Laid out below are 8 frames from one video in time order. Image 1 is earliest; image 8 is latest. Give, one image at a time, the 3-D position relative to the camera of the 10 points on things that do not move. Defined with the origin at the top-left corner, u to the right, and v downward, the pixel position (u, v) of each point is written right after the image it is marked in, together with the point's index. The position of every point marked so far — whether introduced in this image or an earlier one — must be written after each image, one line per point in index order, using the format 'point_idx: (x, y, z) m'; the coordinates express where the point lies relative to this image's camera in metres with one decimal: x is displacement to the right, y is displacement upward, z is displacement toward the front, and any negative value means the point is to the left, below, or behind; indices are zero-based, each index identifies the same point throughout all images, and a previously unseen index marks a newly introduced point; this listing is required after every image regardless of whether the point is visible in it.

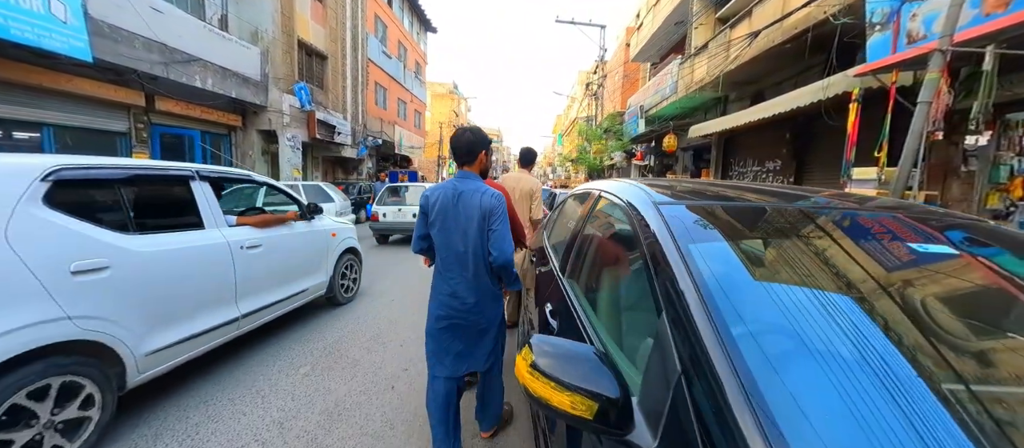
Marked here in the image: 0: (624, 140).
0: (+5.1, +3.7, +16.8) m
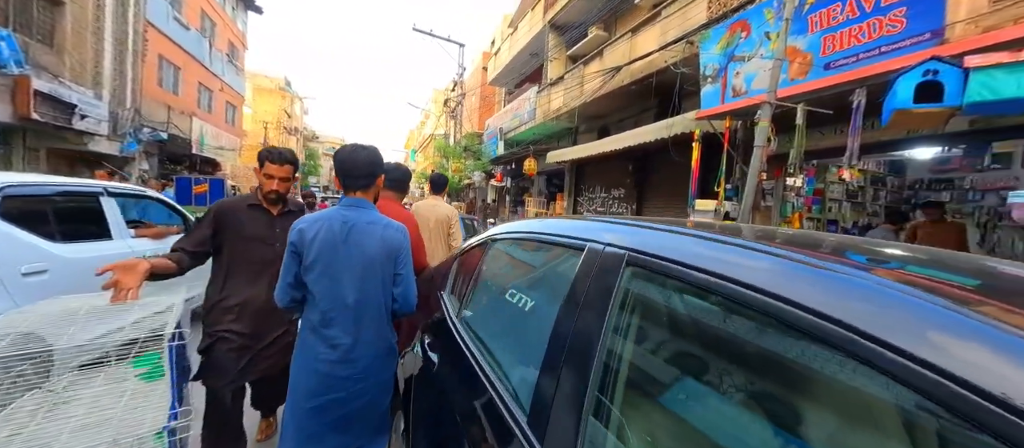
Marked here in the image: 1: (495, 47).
0: (-1.3, +2.8, +16.8) m
1: (-0.9, +9.1, +19.3) m
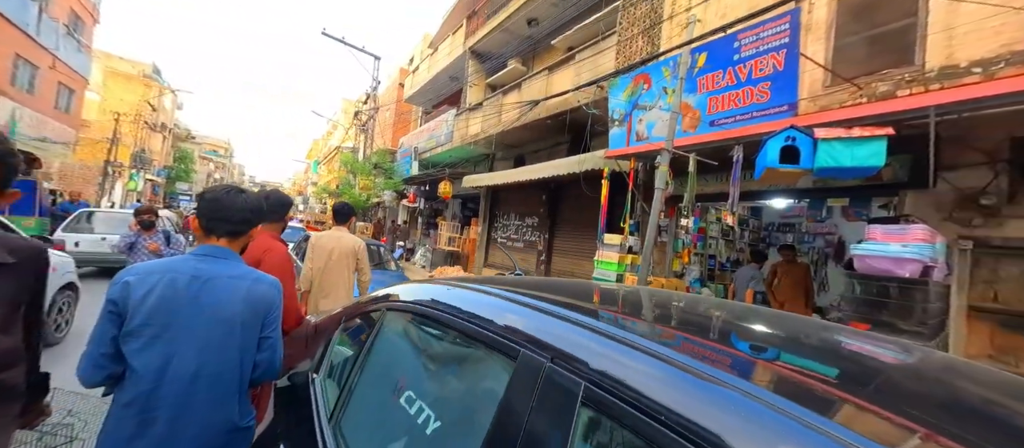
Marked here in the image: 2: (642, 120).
0: (-5.0, +1.9, +15.9) m
1: (-5.0, +8.0, +18.8) m
2: (+2.1, +1.7, +5.9) m
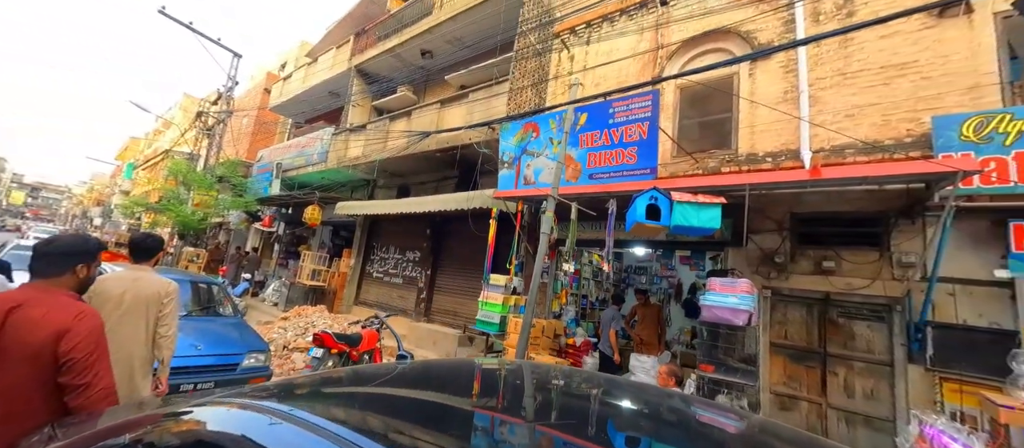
0: (-9.6, +0.9, +13.4) m
1: (-10.3, +6.8, +16.7) m
2: (+0.3, +1.0, +6.2) m
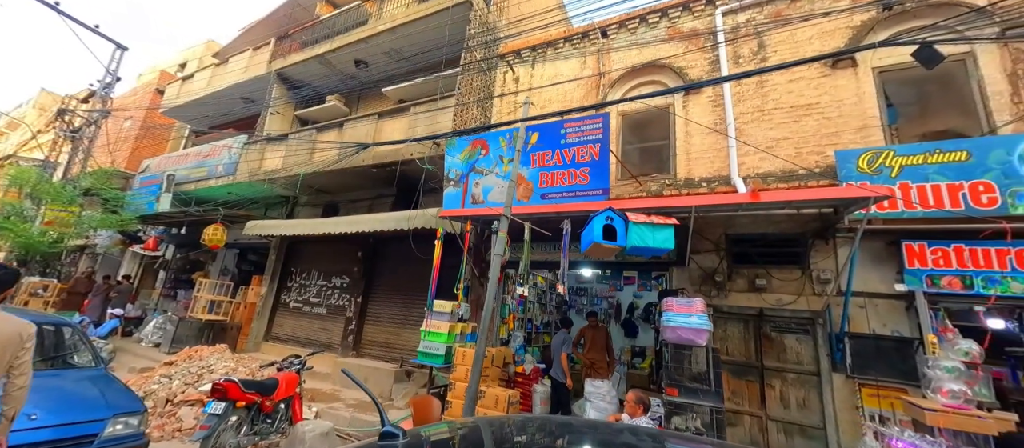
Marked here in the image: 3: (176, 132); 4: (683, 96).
0: (-11.6, +0.2, +11.1) m
1: (-13.0, +6.0, +14.6) m
2: (-0.5, +0.6, +5.9) m
3: (-13.8, +3.8, +15.2) m
4: (+2.9, +2.1, +6.2) m
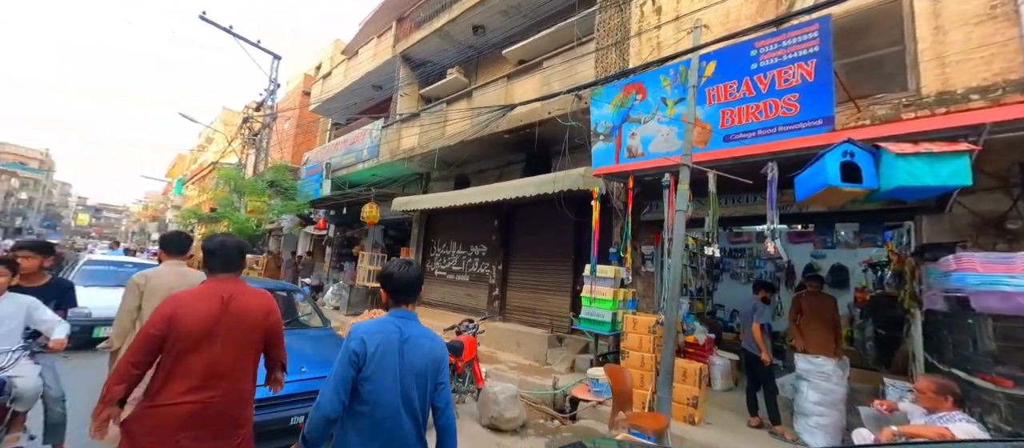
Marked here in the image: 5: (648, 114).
0: (-7.6, +0.8, +13.1) m
1: (-8.4, +6.7, +16.4) m
2: (+1.8, +1.3, +5.2) m
3: (-8.9, +4.6, +17.3) m
4: (+5.0, +3.0, +4.5) m
5: (+1.9, +1.5, +5.2) m
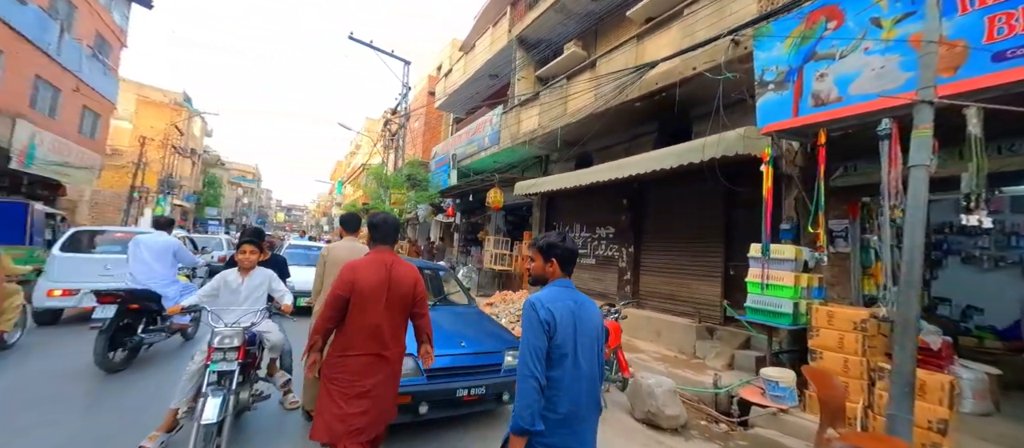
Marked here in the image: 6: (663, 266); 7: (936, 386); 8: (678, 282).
0: (-3.1, +1.3, +14.4) m
1: (-3.2, +7.3, +17.5) m
2: (+3.4, +1.6, +4.0) m
3: (-3.2, +5.2, +18.6) m
4: (+6.3, +3.4, +2.3) m
5: (+3.6, +1.9, +3.9) m
6: (+3.1, -0.8, +7.5) m
7: (+3.7, -1.4, +3.2) m
8: (+3.2, -1.1, +7.2) m
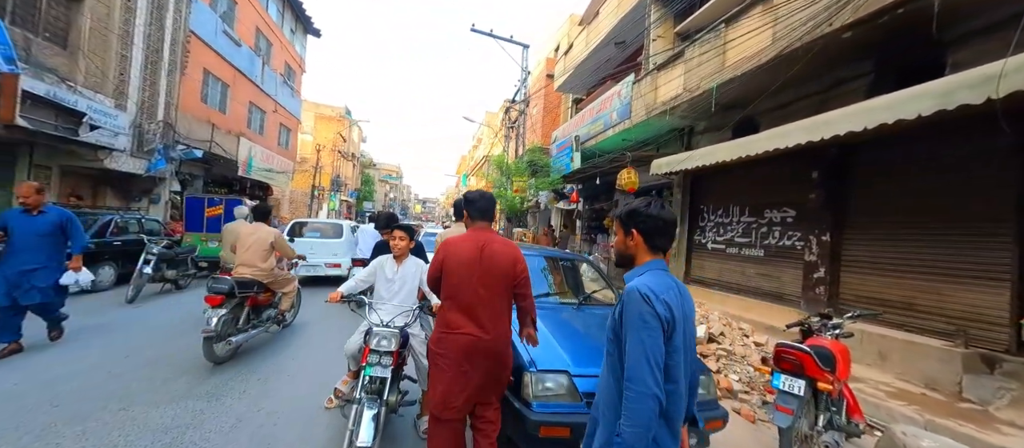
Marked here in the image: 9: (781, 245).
0: (+1.6, +1.8, +13.7) m
1: (+2.4, +7.9, +16.5) m
2: (+4.6, +1.8, +1.8) m
3: (+2.7, +5.8, +17.6) m
4: (+6.8, +3.6, -0.7) m
5: (+4.8, +2.1, +1.7) m
6: (+5.5, -0.5, +5.4) m
7: (+4.7, -1.2, +1.1) m
8: (+5.5, -0.8, +5.0) m
9: (+5.1, -0.4, +7.0) m
